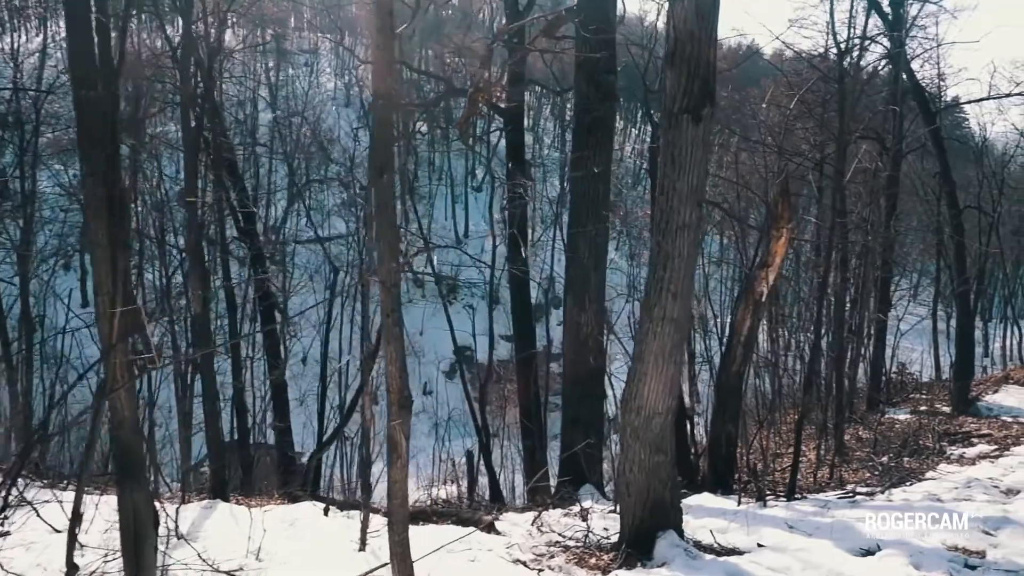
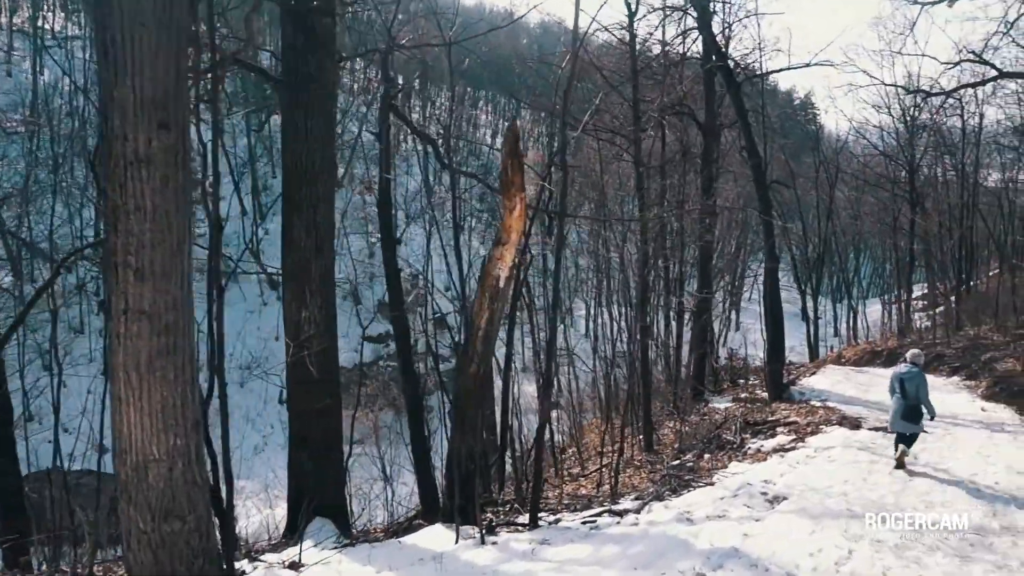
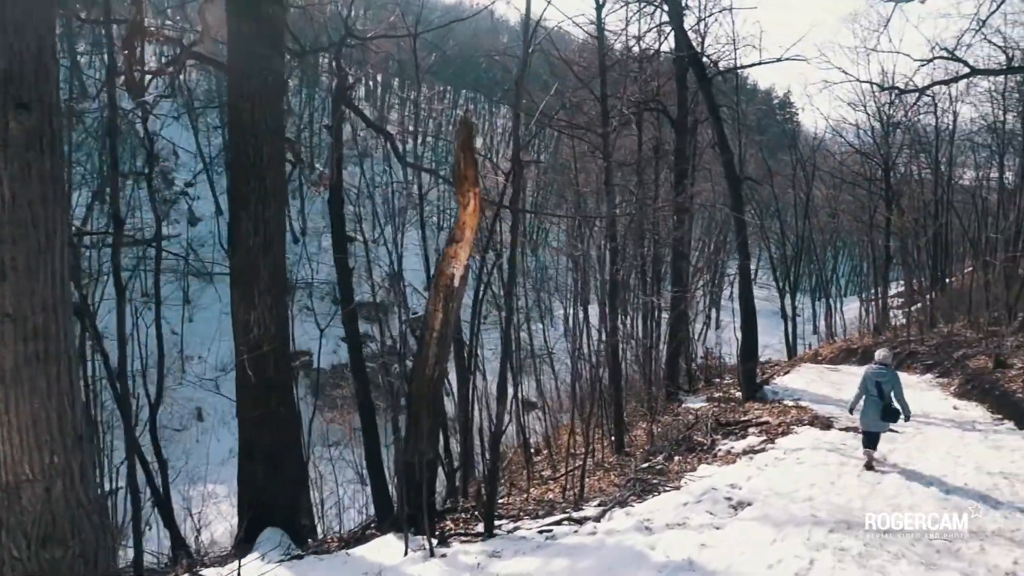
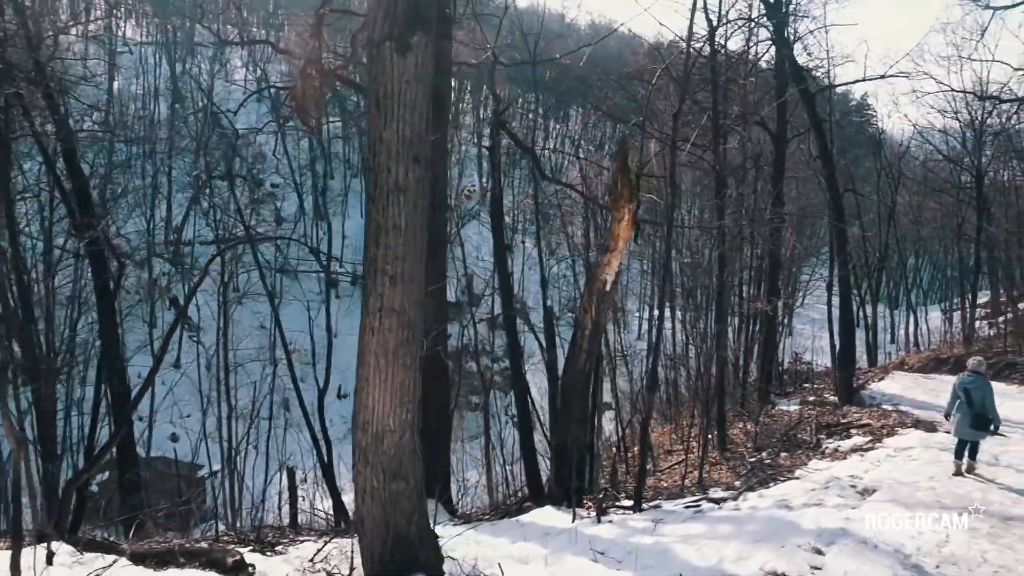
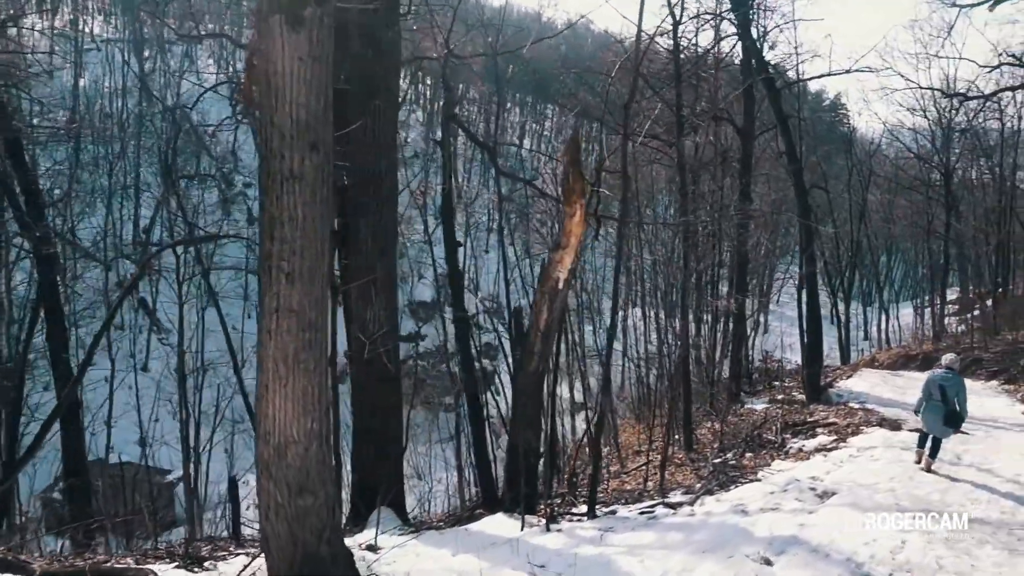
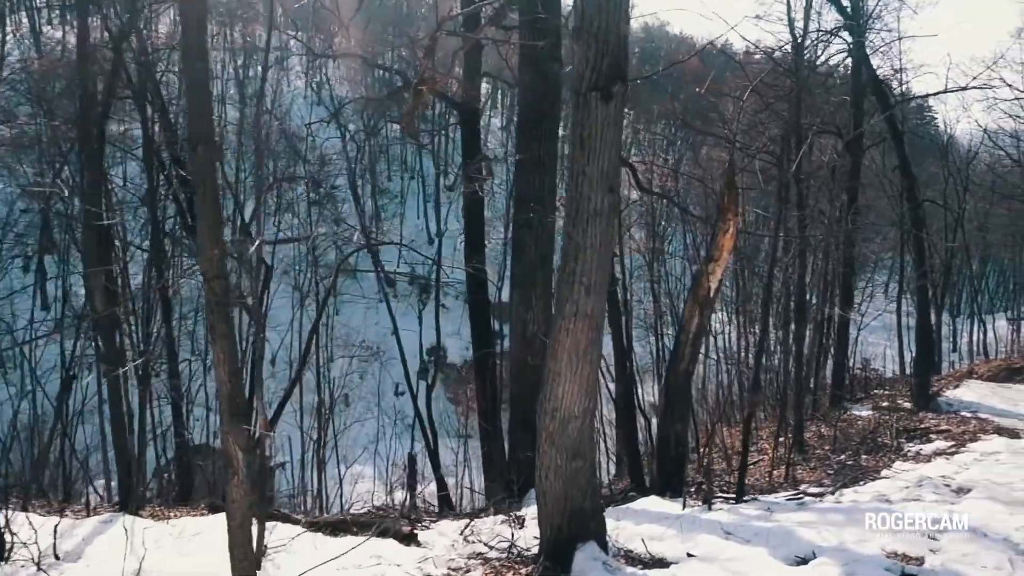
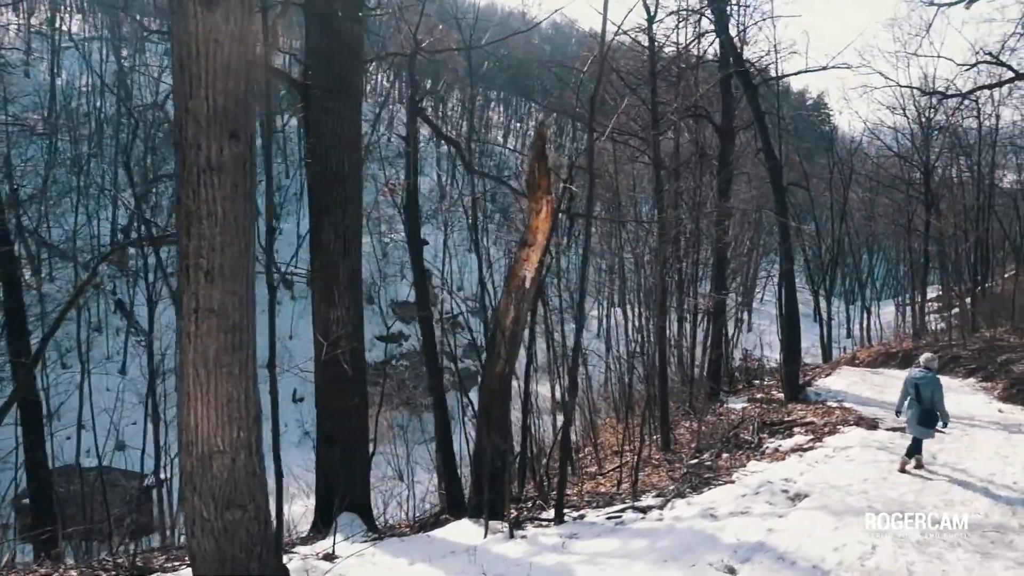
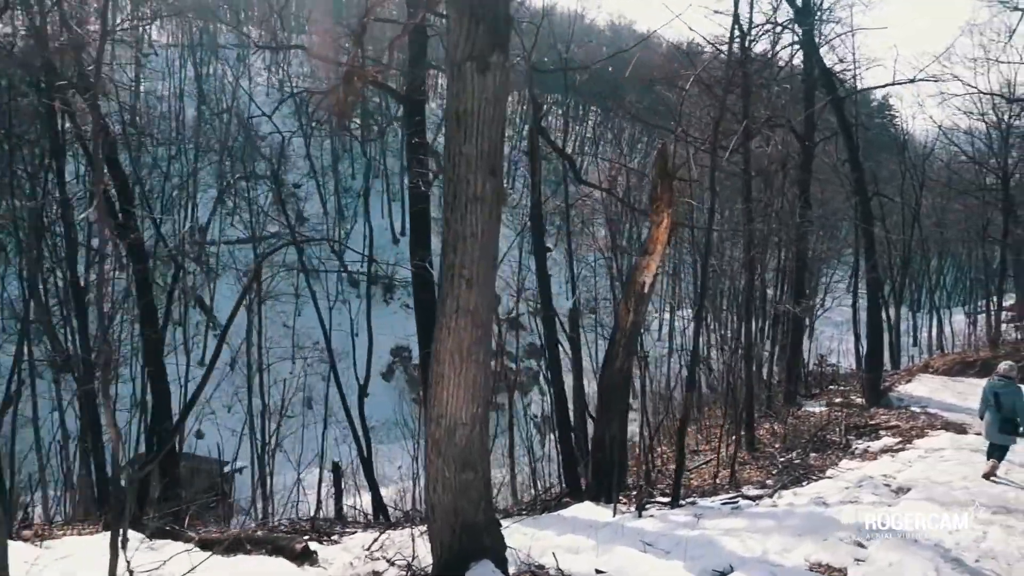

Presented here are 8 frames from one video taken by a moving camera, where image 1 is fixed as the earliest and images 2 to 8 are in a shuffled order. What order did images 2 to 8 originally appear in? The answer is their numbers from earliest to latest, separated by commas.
6, 8, 4, 5, 7, 2, 3
